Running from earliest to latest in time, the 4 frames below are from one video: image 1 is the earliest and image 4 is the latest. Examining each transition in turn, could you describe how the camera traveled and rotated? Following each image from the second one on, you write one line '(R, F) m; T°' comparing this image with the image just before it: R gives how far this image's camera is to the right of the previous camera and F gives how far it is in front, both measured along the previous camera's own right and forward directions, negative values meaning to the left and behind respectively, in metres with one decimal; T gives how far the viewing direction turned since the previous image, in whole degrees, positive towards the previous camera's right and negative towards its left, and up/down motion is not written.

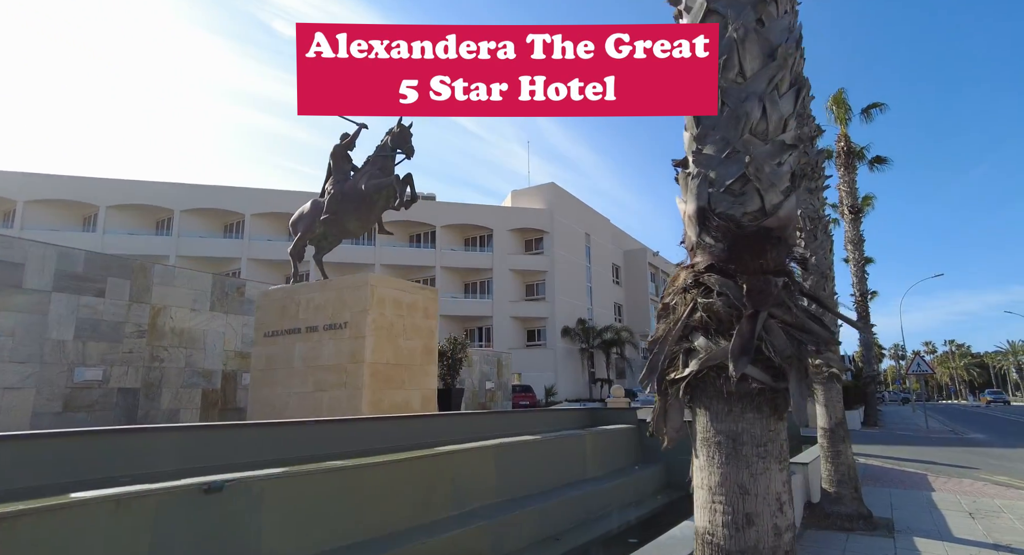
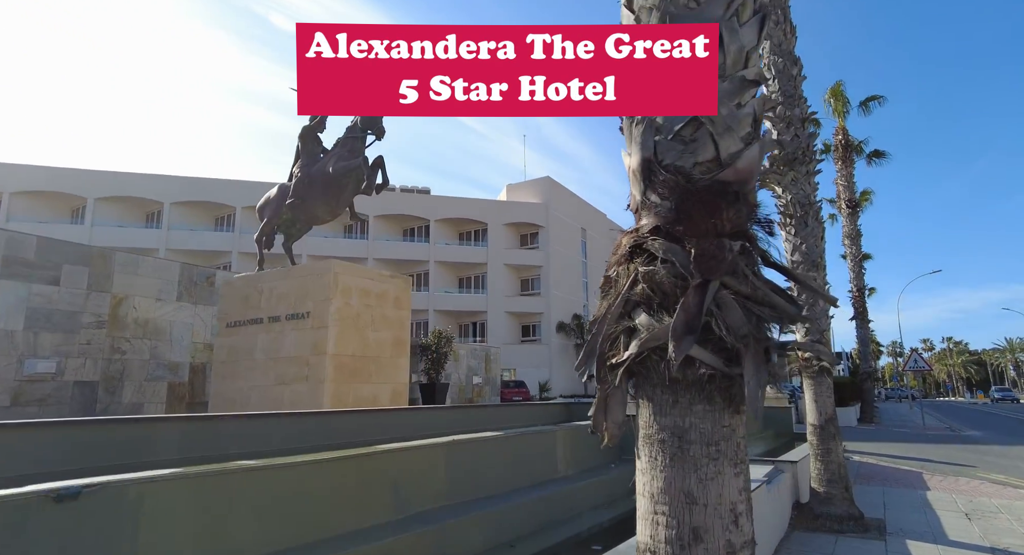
(+0.4, +0.5) m; 0°
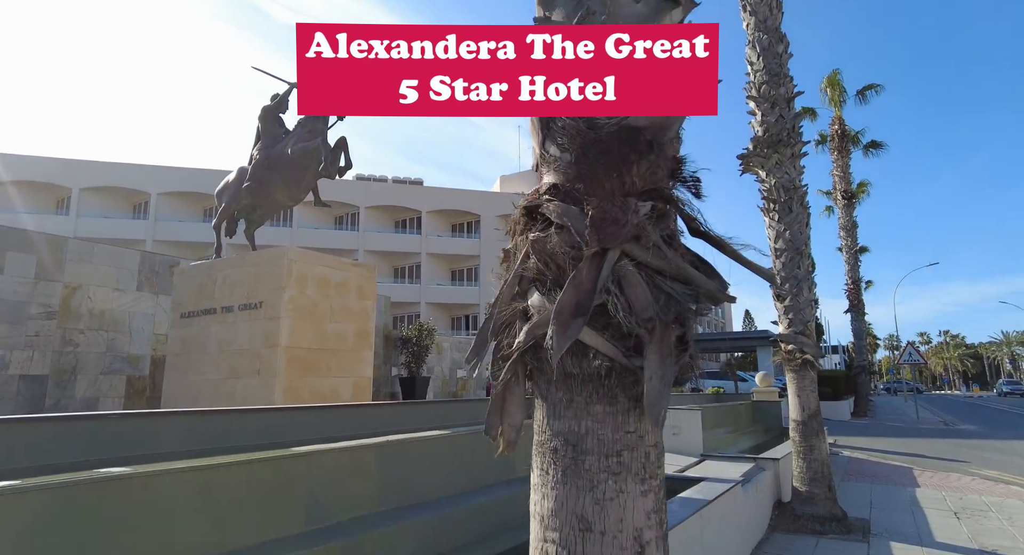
(+0.4, +0.5) m; 0°
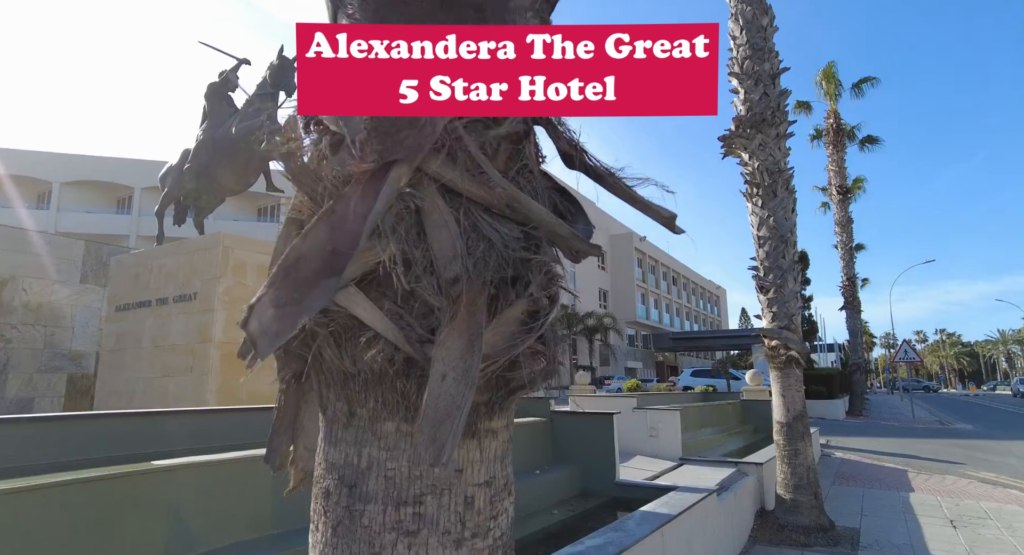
(+0.5, +0.7) m; 0°
